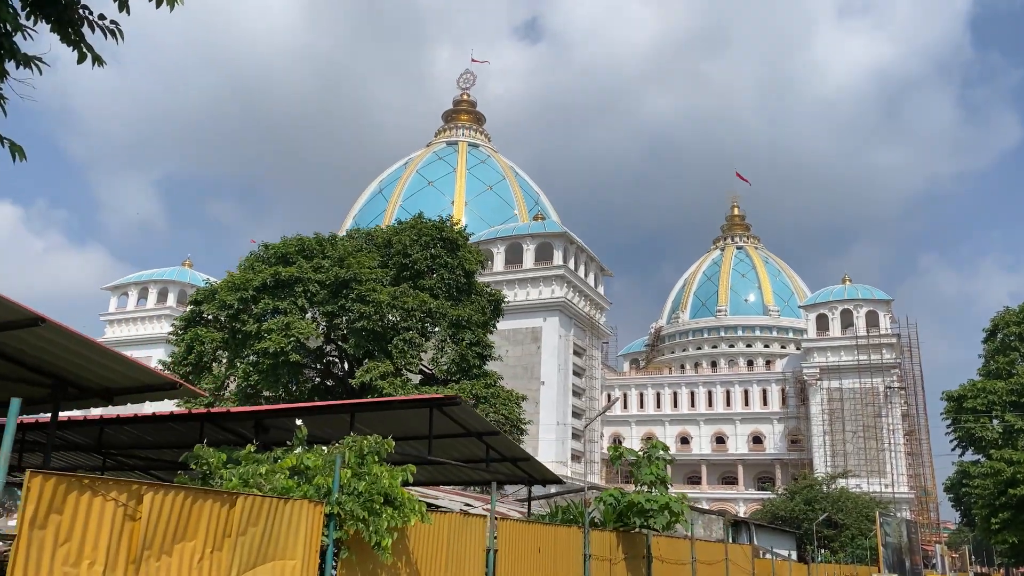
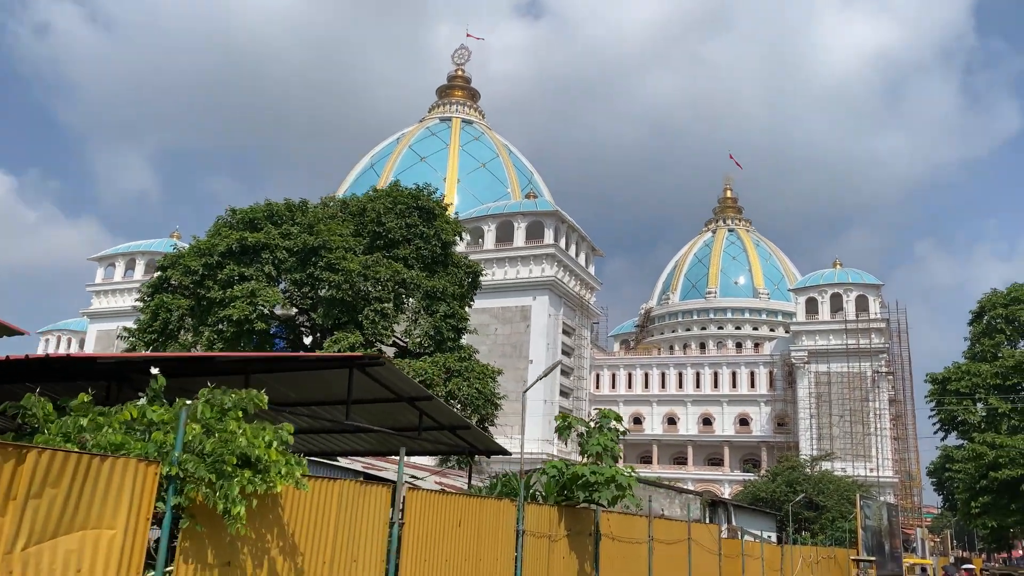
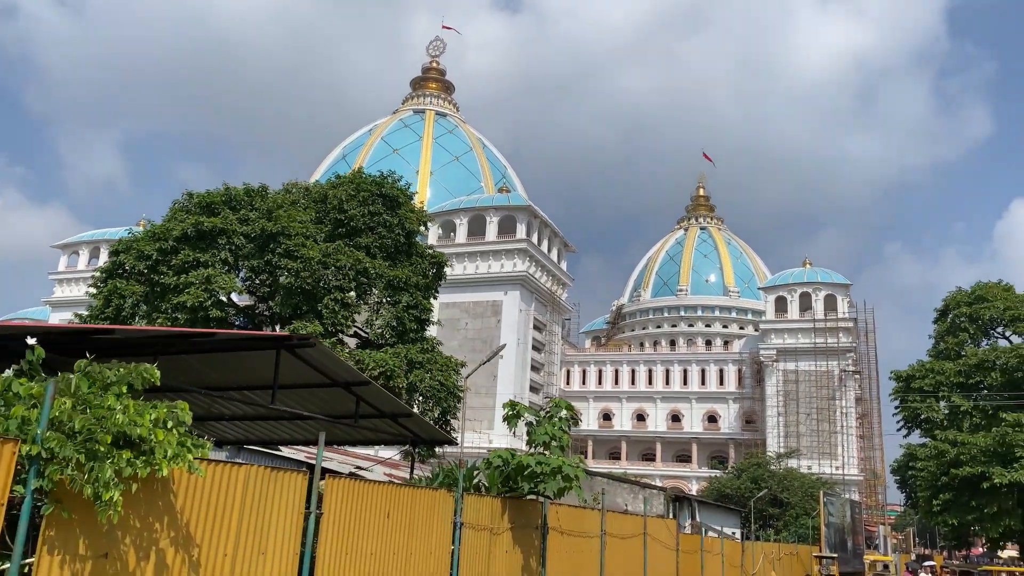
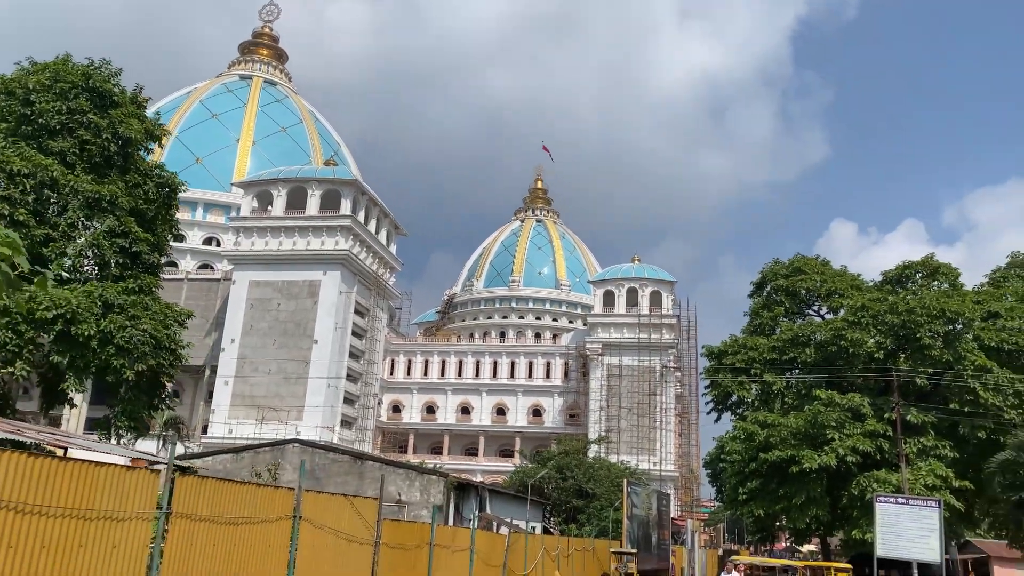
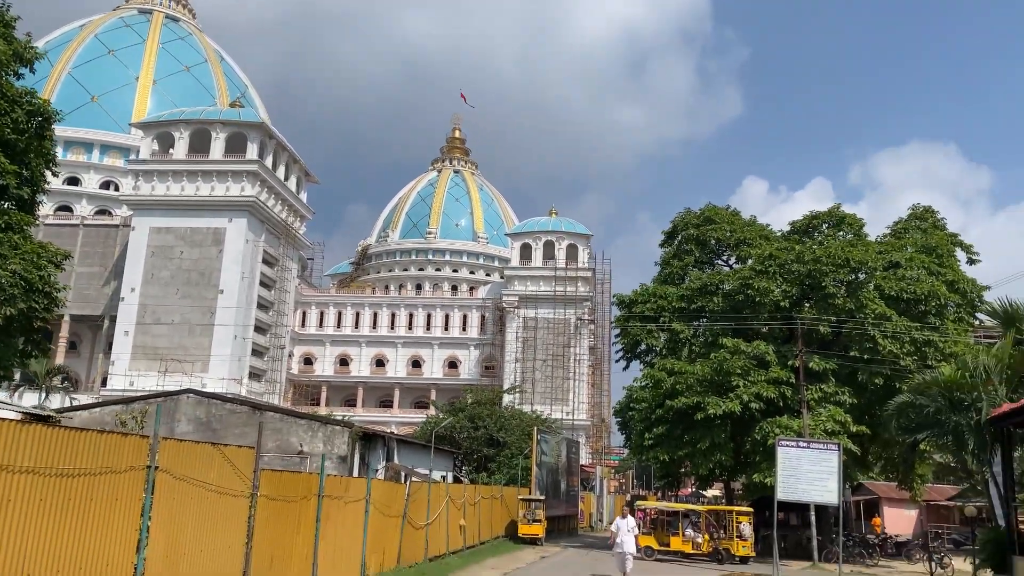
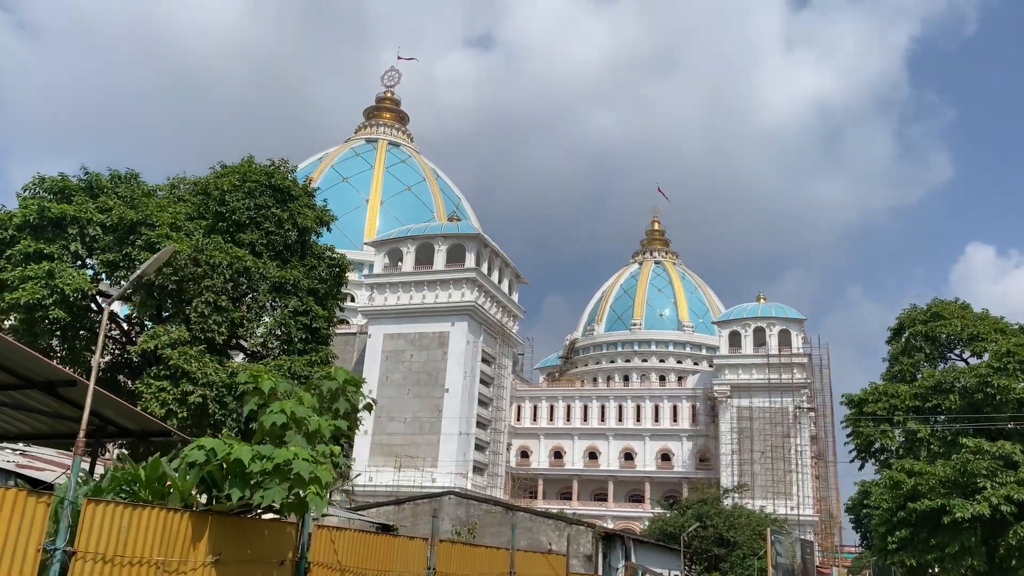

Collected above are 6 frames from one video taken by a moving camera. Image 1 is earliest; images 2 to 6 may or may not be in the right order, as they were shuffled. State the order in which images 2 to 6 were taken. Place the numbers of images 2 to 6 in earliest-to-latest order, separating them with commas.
2, 3, 6, 4, 5
